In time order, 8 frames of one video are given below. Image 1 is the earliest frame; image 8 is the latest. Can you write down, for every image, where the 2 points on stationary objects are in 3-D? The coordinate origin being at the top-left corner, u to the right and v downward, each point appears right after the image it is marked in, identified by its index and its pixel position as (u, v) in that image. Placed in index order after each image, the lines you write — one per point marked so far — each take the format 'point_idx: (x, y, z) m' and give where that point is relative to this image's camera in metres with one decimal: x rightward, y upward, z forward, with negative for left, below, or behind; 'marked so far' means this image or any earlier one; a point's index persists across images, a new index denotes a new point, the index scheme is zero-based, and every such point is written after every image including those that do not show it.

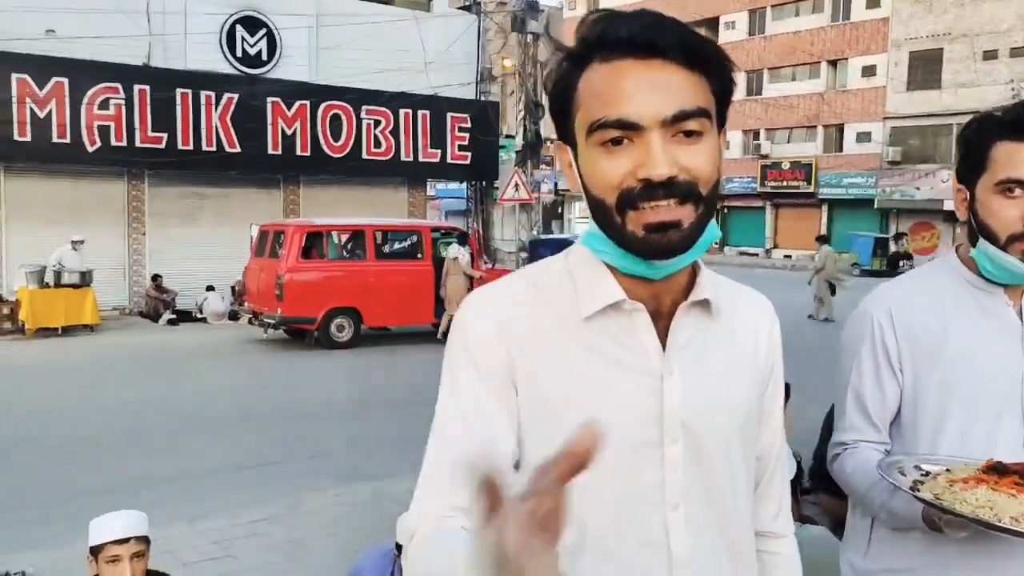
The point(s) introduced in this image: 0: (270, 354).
0: (-3.0, -0.8, +11.1) m
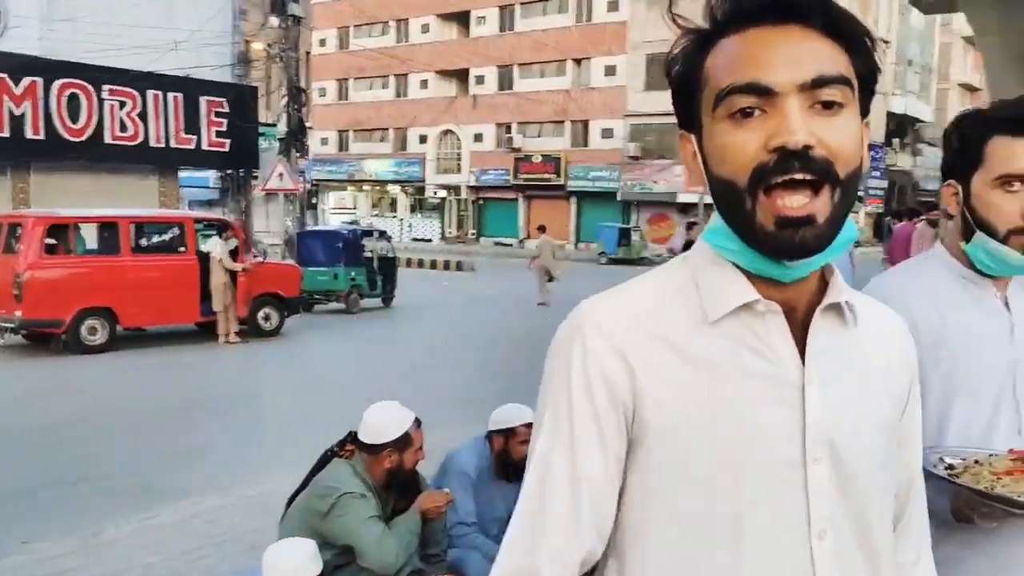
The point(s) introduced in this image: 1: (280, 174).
0: (-5.3, -0.8, +9.8) m
1: (-3.6, +1.8, +14.5) m
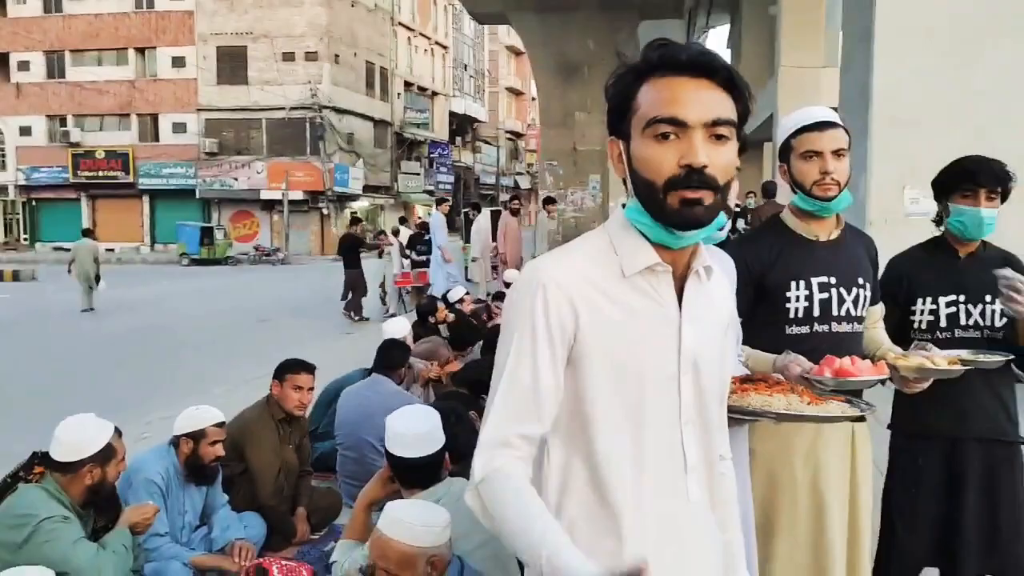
0: (-8.6, -1.2, +6.8) m
1: (-9.2, +1.5, +11.7) m
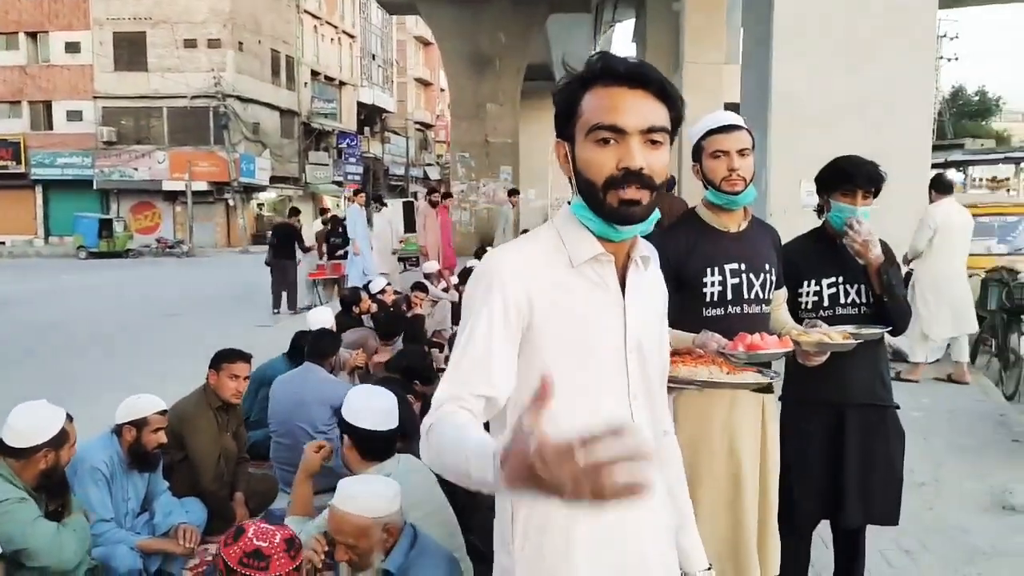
0: (-9.1, -1.2, +6.2) m
1: (-10.2, +1.5, +11.0) m
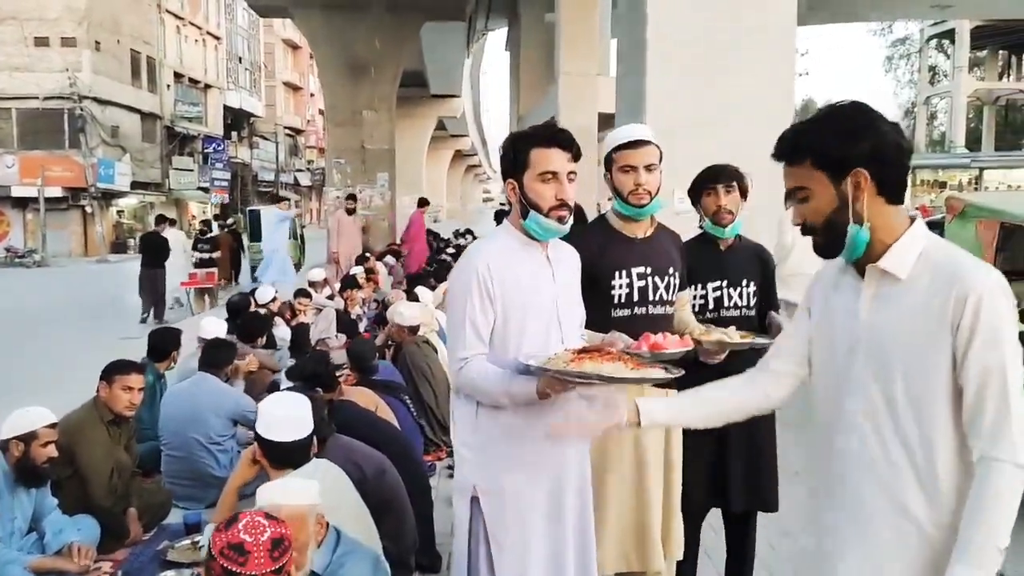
0: (-9.7, -1.3, +5.0) m
1: (-11.5, +1.3, +9.6) m
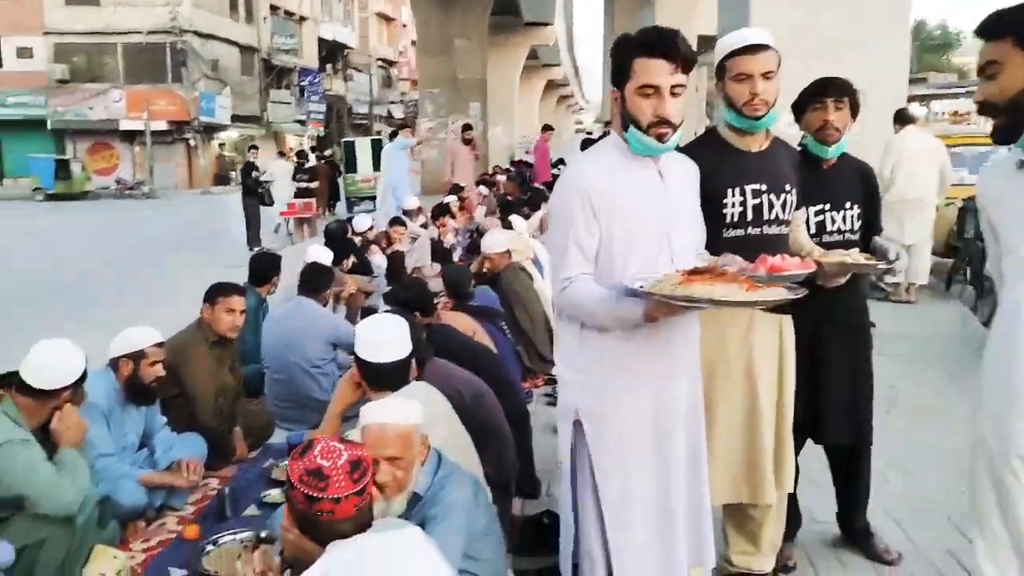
0: (-9.1, -0.8, +5.9) m
1: (-10.5, +2.2, +10.4) m
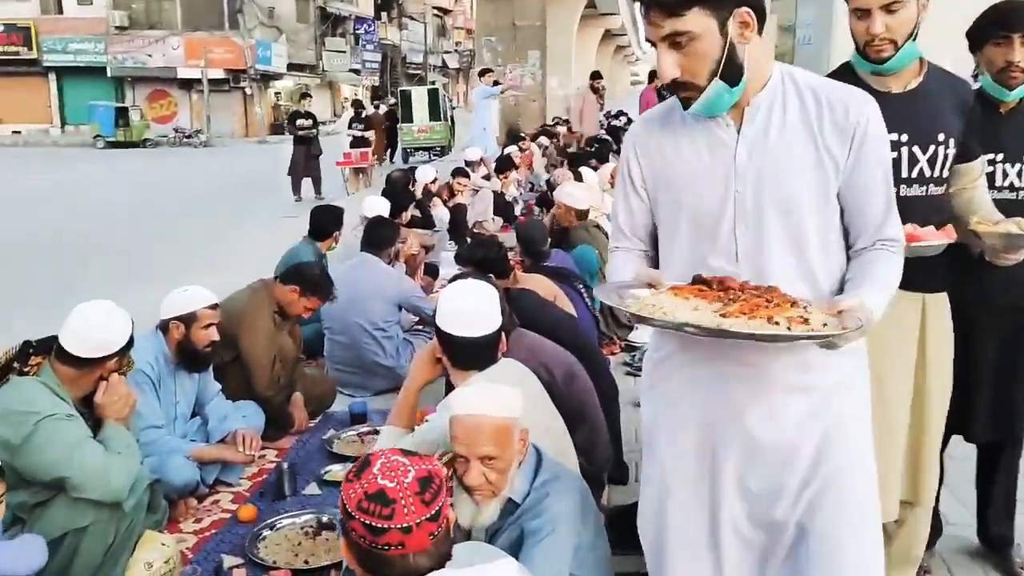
0: (-8.7, -0.4, +5.9) m
1: (-9.7, +2.8, +10.4) m
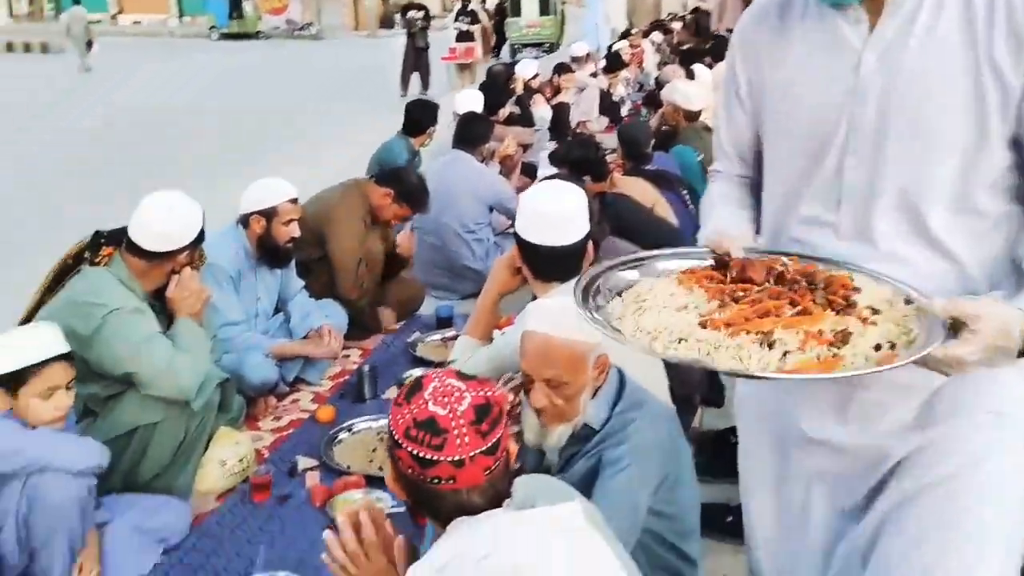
0: (-8.0, +0.6, +6.6) m
1: (-8.4, +4.3, +10.8) m
